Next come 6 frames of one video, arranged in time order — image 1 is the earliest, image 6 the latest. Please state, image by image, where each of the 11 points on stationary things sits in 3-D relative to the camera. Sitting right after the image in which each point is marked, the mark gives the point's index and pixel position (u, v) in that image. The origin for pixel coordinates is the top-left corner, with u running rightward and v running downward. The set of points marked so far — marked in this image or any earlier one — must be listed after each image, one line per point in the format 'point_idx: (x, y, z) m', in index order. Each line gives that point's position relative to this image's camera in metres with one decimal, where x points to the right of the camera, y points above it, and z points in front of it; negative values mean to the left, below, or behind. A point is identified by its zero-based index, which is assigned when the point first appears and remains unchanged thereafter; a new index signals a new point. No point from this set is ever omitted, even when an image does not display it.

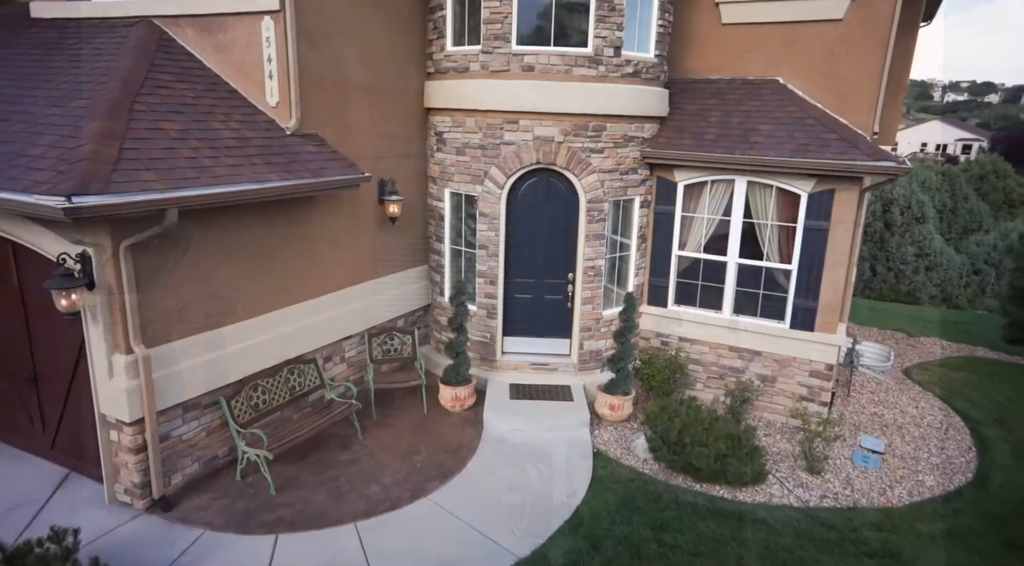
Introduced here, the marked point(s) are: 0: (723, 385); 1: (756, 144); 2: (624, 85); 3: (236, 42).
0: (+3.0, -1.4, +9.2) m
1: (+3.1, +1.8, +8.4) m
2: (+1.4, +2.5, +8.4) m
3: (-3.1, +2.7, +7.3) m
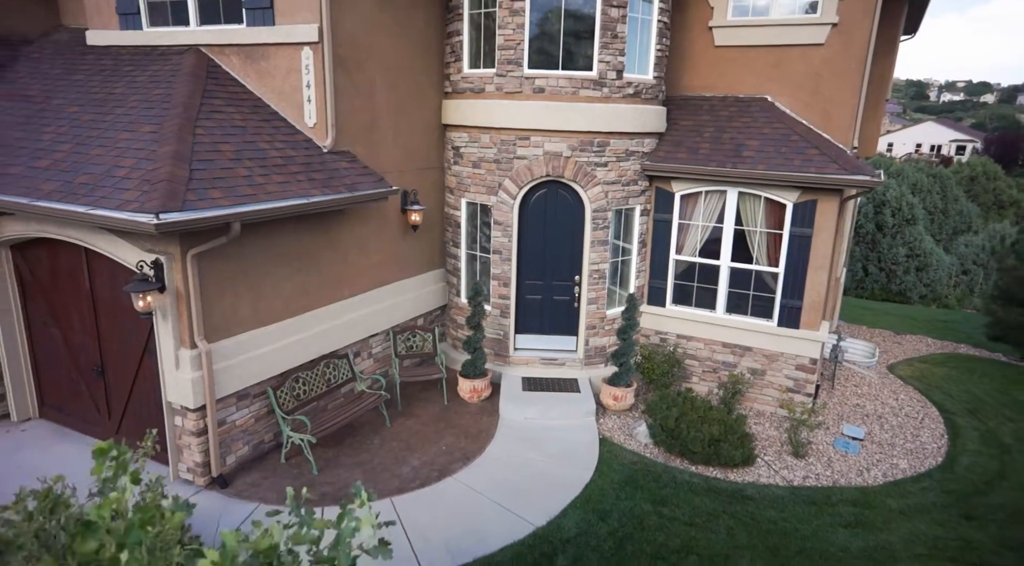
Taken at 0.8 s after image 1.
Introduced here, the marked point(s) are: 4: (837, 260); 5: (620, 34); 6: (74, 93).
0: (+3.1, -1.4, +10.1) m
1: (+3.3, +1.8, +9.3) m
2: (+1.6, +2.5, +9.3) m
3: (-2.9, +2.7, +8.2) m
4: (+5.0, +0.4, +10.2) m
5: (+1.5, +3.4, +9.0) m
6: (-5.5, +2.4, +8.4) m
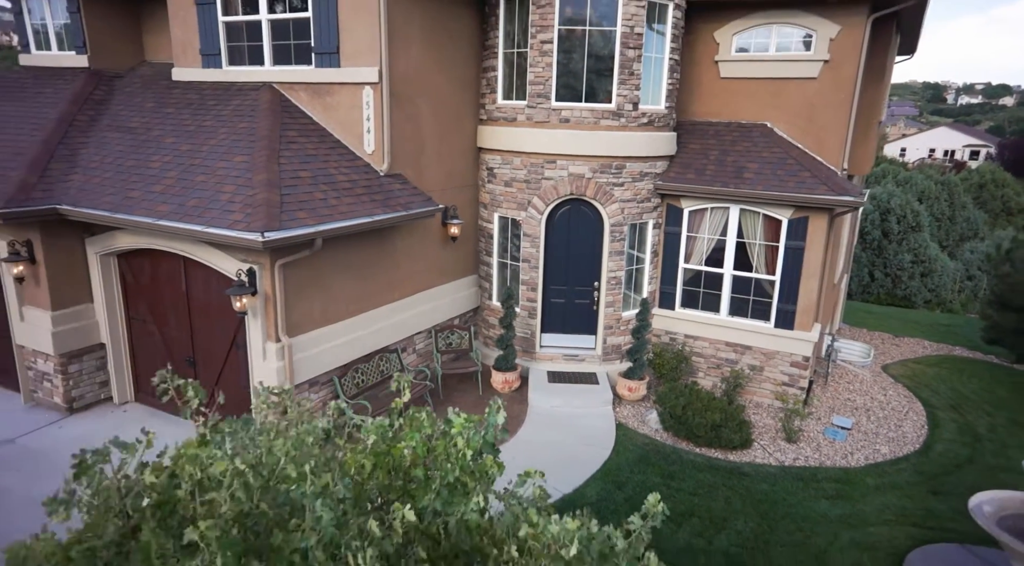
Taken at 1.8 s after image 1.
0: (+3.6, -1.5, +11.3) m
1: (+3.7, +1.7, +10.6) m
2: (+2.1, +2.4, +10.6) m
3: (-2.5, +2.6, +9.6) m
4: (+5.5, +0.3, +11.4) m
5: (+1.9, +3.3, +10.3) m
6: (-5.0, +2.4, +9.8) m
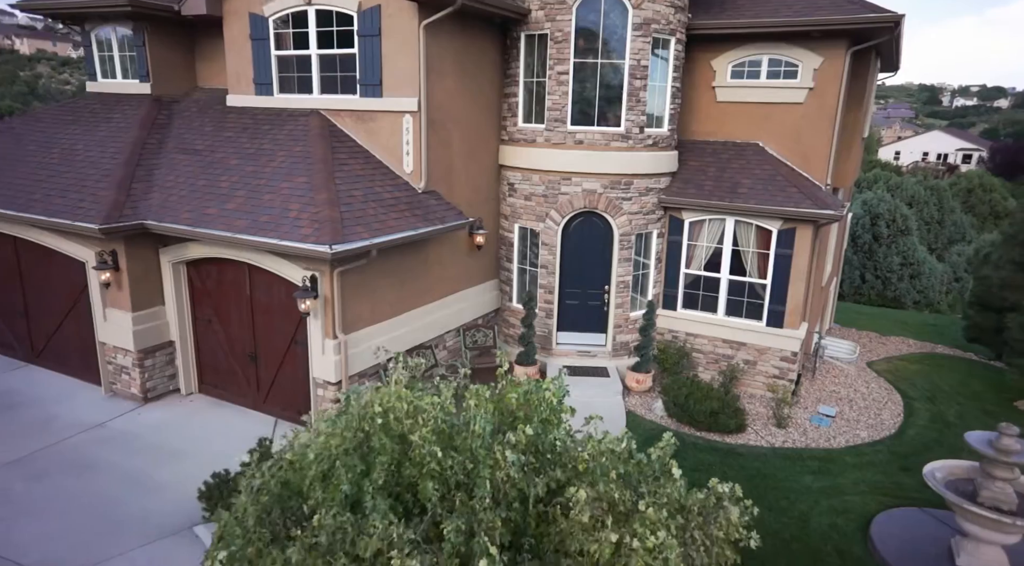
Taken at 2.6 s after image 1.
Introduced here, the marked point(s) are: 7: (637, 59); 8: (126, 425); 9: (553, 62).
0: (+3.9, -1.6, +12.6) m
1: (+4.1, +1.6, +11.9) m
2: (+2.4, +2.4, +11.9) m
3: (-2.1, +2.5, +10.8) m
4: (+5.8, +0.2, +12.7) m
5: (+2.3, +3.2, +11.6) m
6: (-4.7, +2.3, +11.1) m
7: (+2.2, +3.8, +11.3) m
8: (-6.0, -2.2, +10.2) m
9: (+0.7, +3.8, +11.5) m
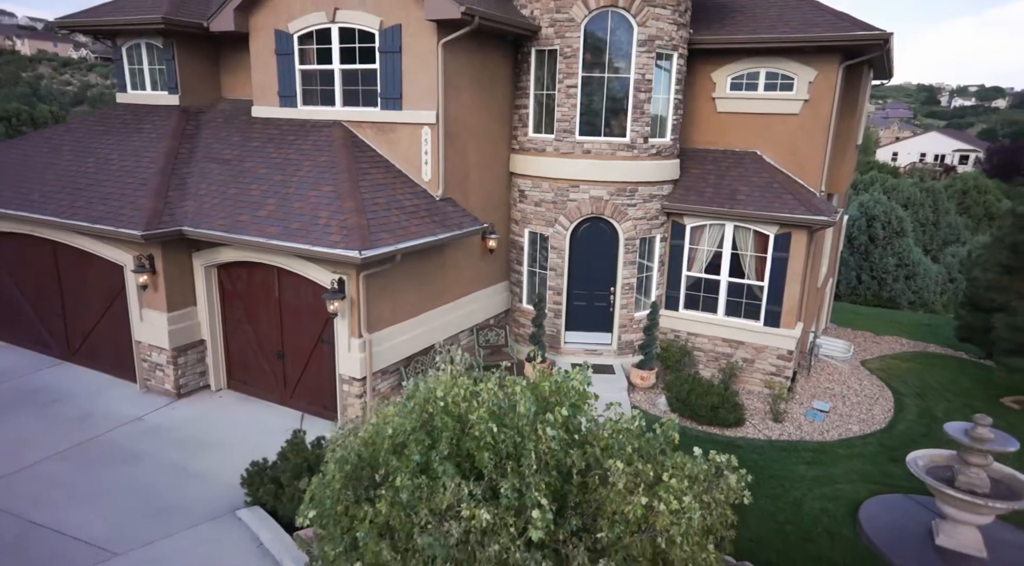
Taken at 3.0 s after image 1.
0: (+4.1, -1.6, +13.3) m
1: (+4.3, +1.6, +12.5) m
2: (+2.6, +2.3, +12.6) m
3: (-1.9, +2.5, +11.5) m
4: (+6.0, +0.2, +13.4) m
5: (+2.5, +3.2, +12.3) m
6: (-4.5, +2.2, +11.7) m
7: (+2.4, +3.8, +12.0) m
8: (-5.8, -2.2, +10.9) m
9: (+0.9, +3.8, +12.2) m
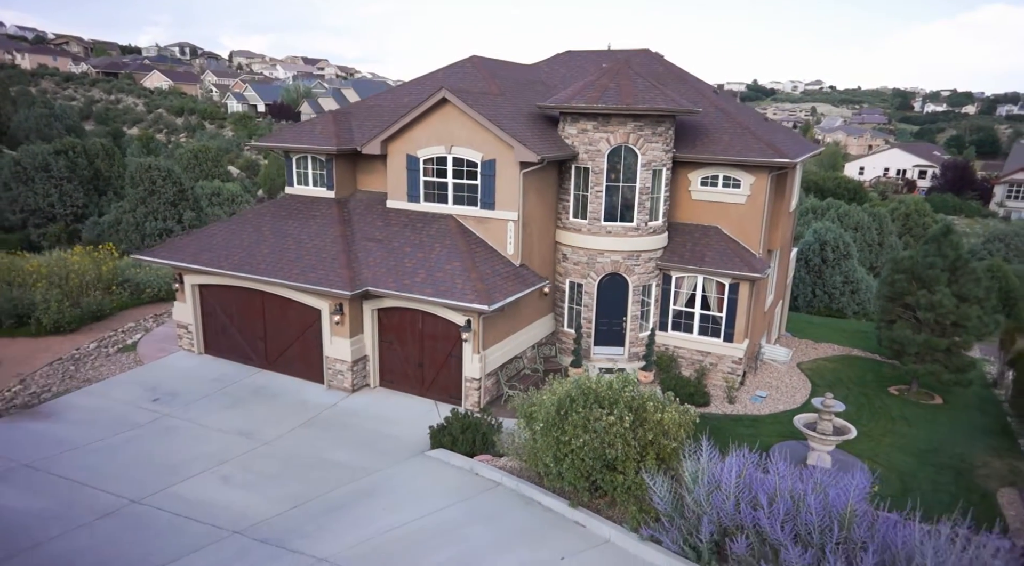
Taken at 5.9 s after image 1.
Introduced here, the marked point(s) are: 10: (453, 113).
0: (+5.5, -2.6, +20.2) m
1: (+5.7, +0.6, +19.4) m
2: (+4.0, +1.4, +19.4) m
3: (-0.5, +1.5, +18.3) m
4: (+7.4, -0.8, +20.3) m
5: (+3.9, +2.3, +19.1) m
6: (-3.1, +1.2, +18.4) m
7: (+3.8, +2.9, +18.8) m
8: (-4.3, -3.2, +17.5) m
9: (+2.3, +2.9, +19.0) m
10: (-1.6, +4.6, +18.1) m
